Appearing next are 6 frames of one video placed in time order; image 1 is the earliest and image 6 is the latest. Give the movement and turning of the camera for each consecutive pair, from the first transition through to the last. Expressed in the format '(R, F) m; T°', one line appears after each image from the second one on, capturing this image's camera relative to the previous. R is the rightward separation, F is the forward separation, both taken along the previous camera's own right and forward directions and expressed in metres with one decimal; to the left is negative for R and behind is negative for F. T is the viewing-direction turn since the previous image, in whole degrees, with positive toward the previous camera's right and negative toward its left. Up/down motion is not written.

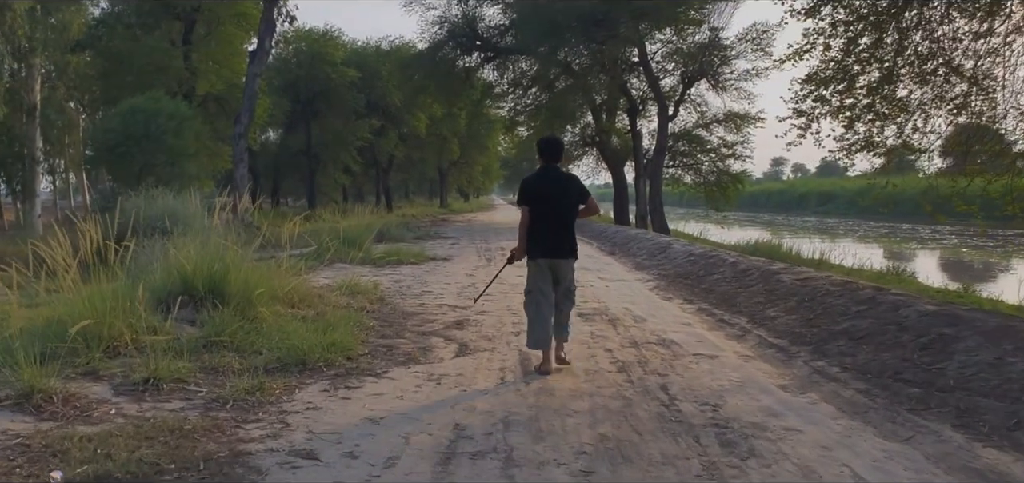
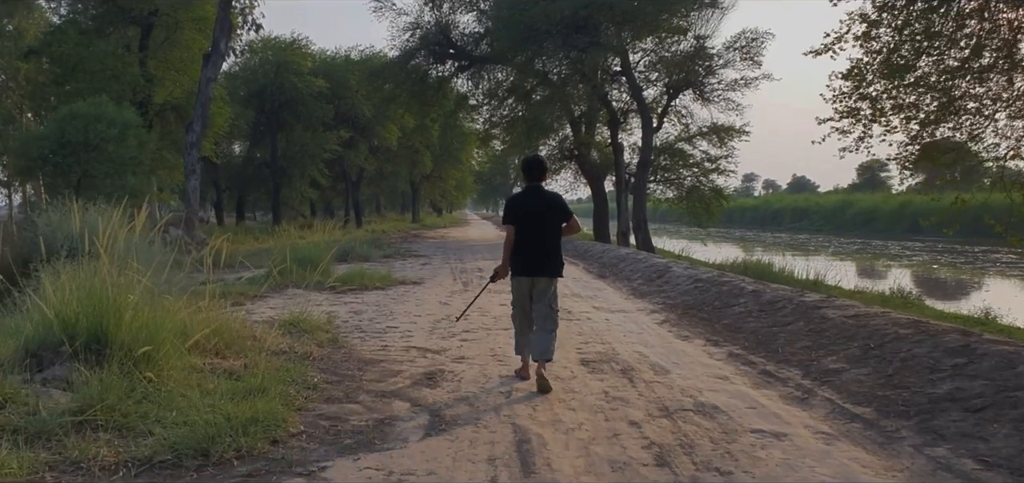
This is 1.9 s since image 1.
(-0.1, +1.9) m; +2°
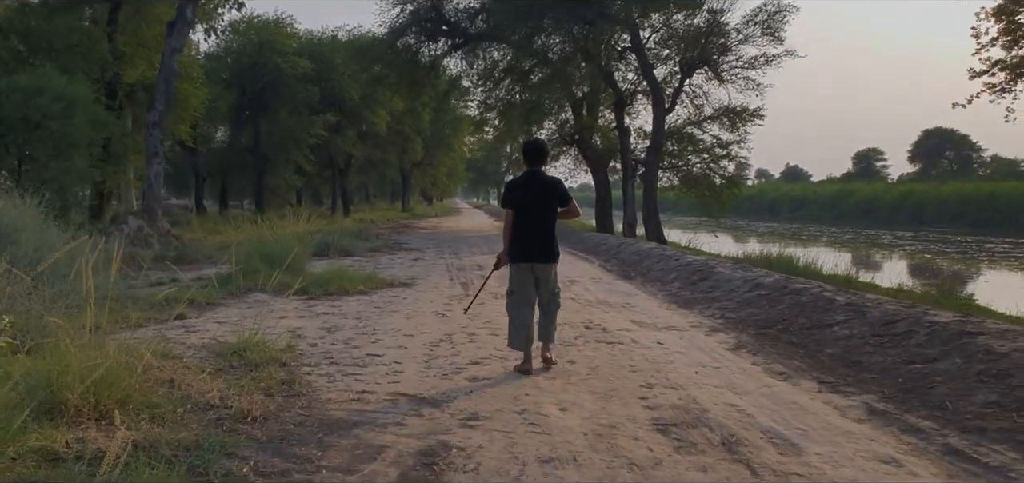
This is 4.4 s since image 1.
(-0.3, +2.5) m; +1°
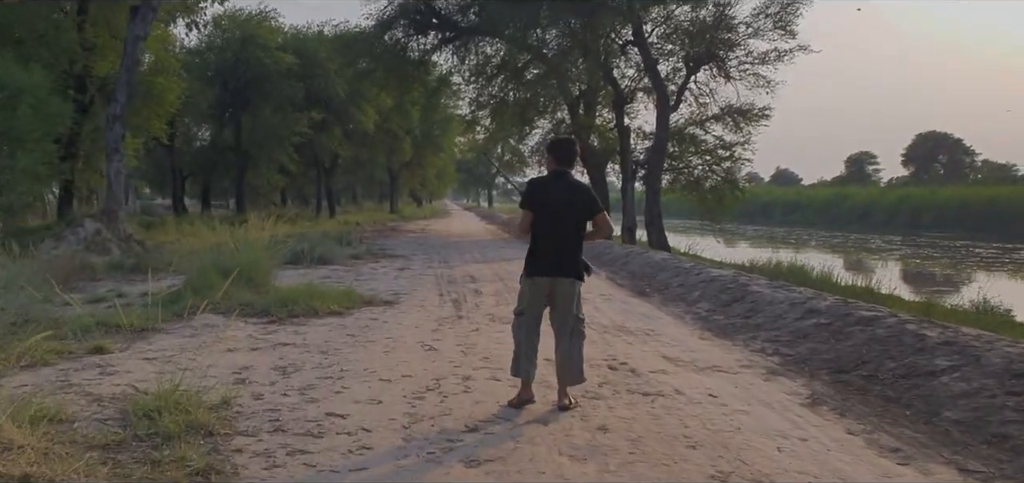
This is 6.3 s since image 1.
(-0.1, +1.8) m; +1°
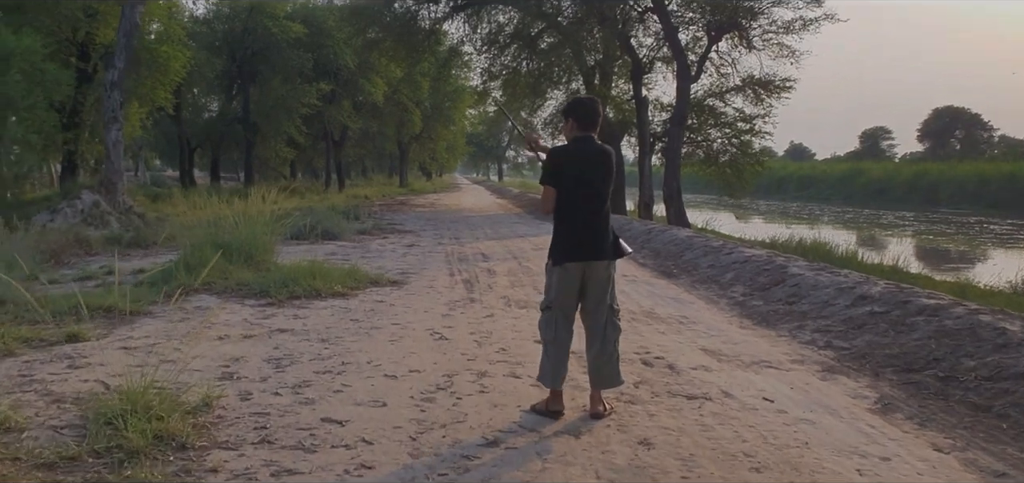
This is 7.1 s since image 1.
(-0.1, +0.8) m; -1°
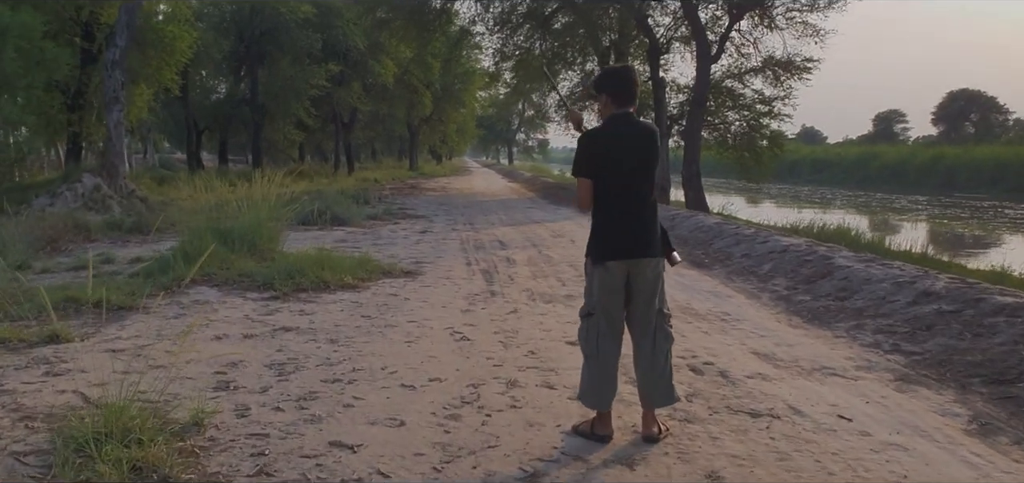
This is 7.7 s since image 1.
(-0.1, +0.7) m; -1°
